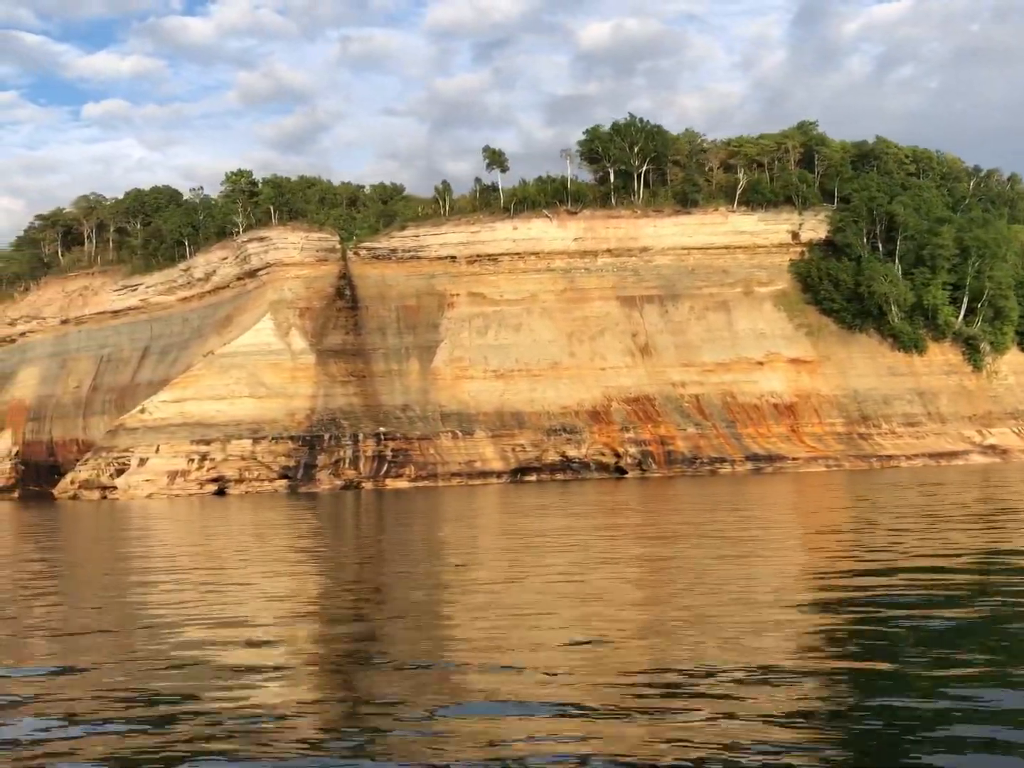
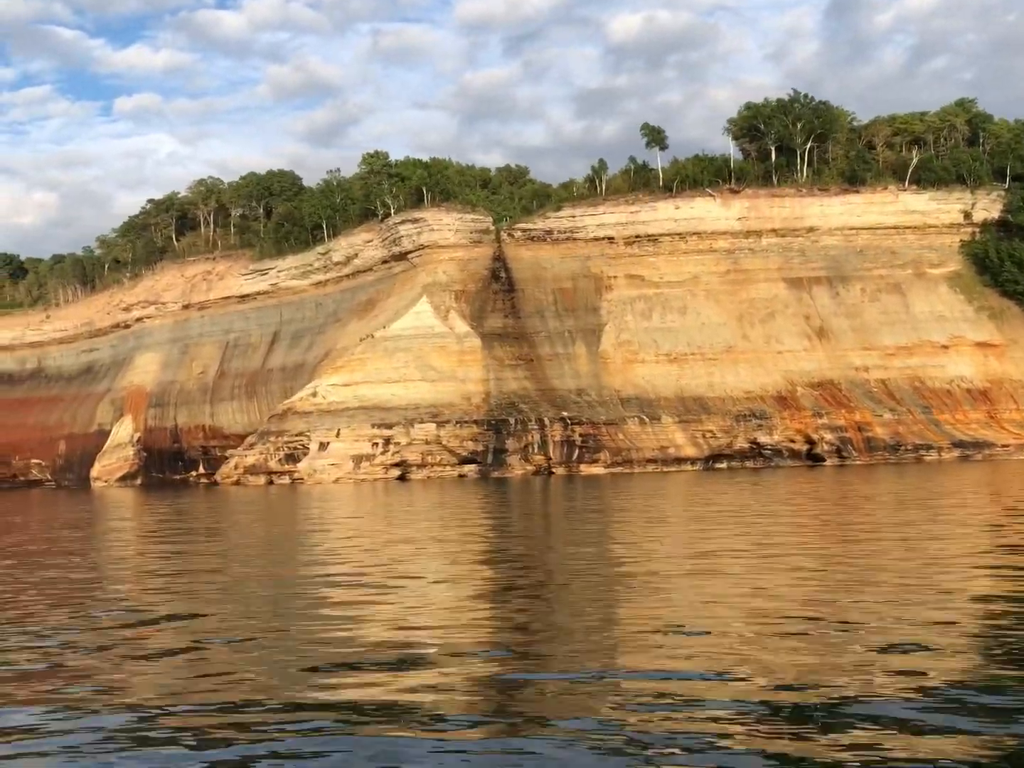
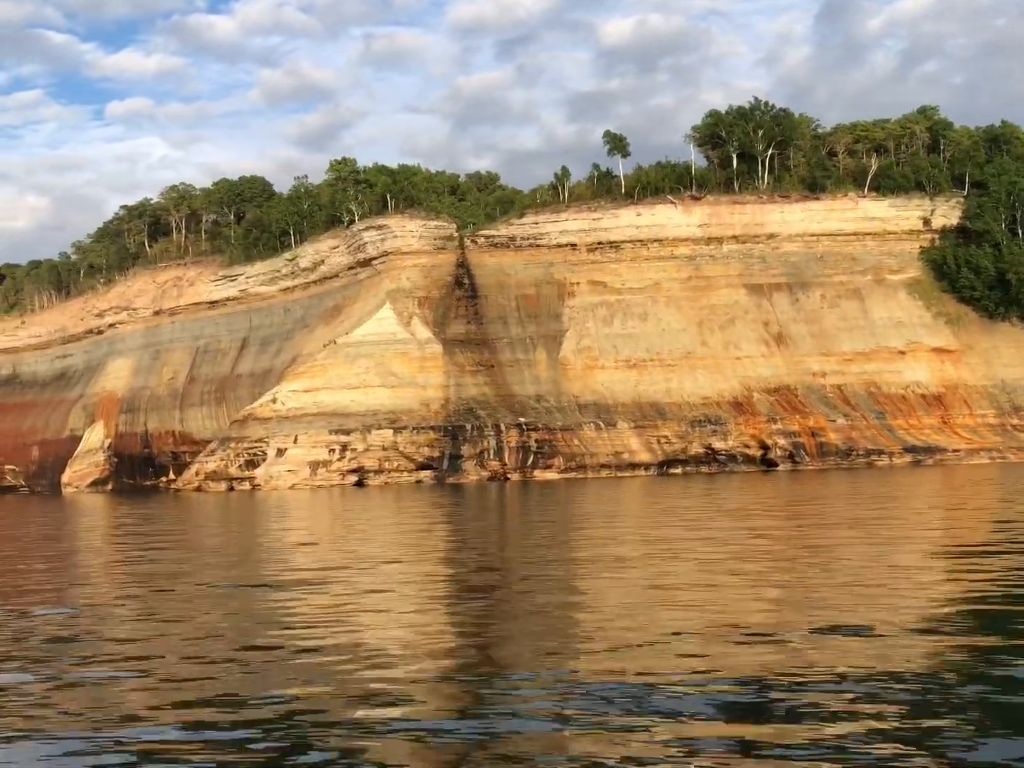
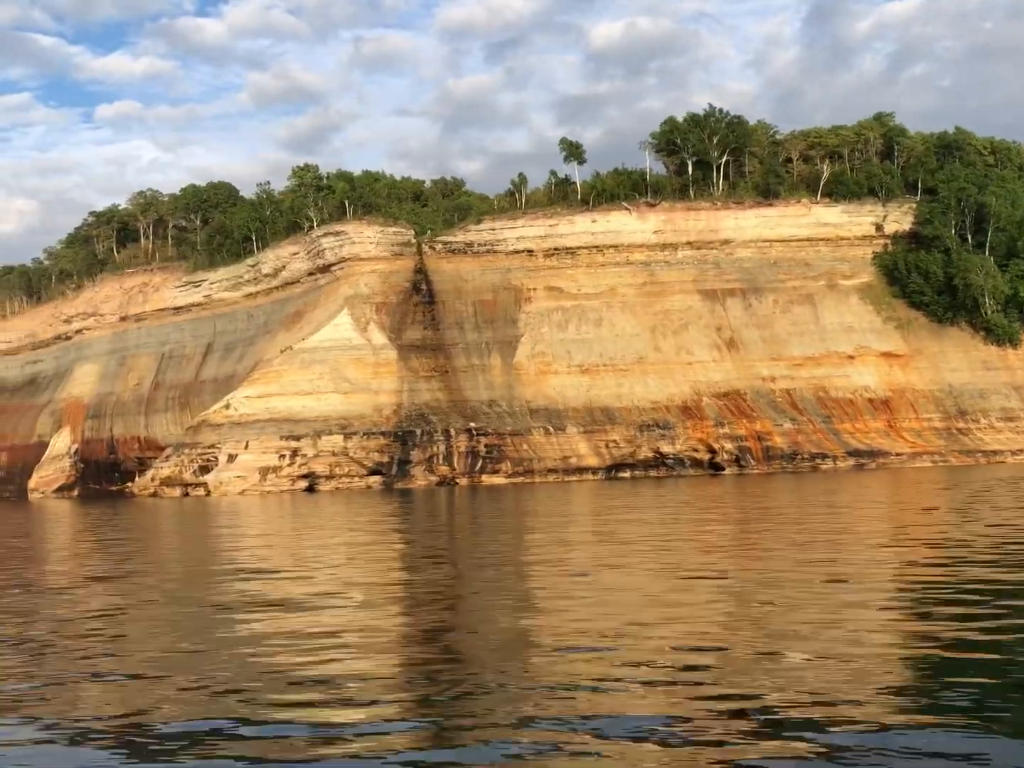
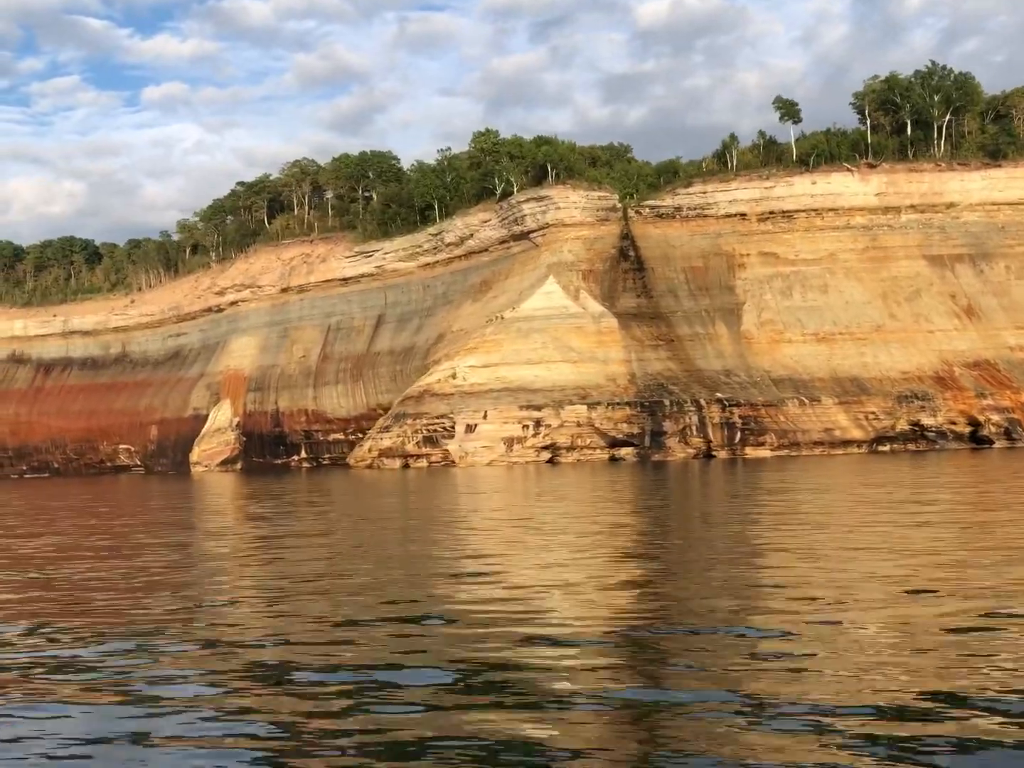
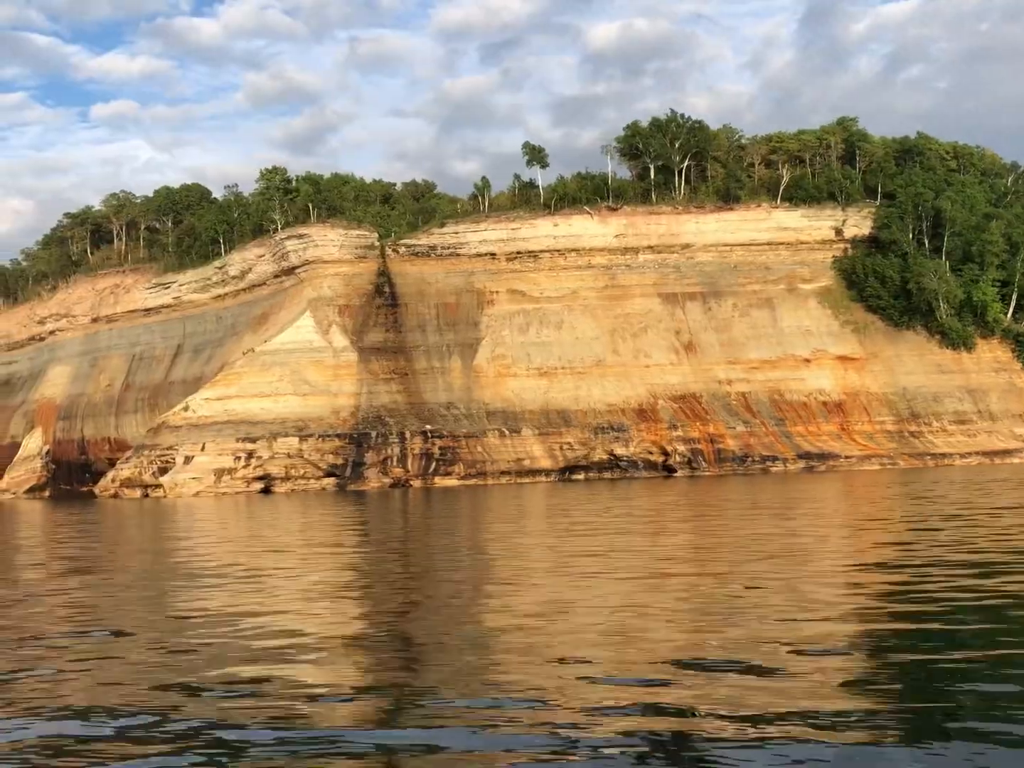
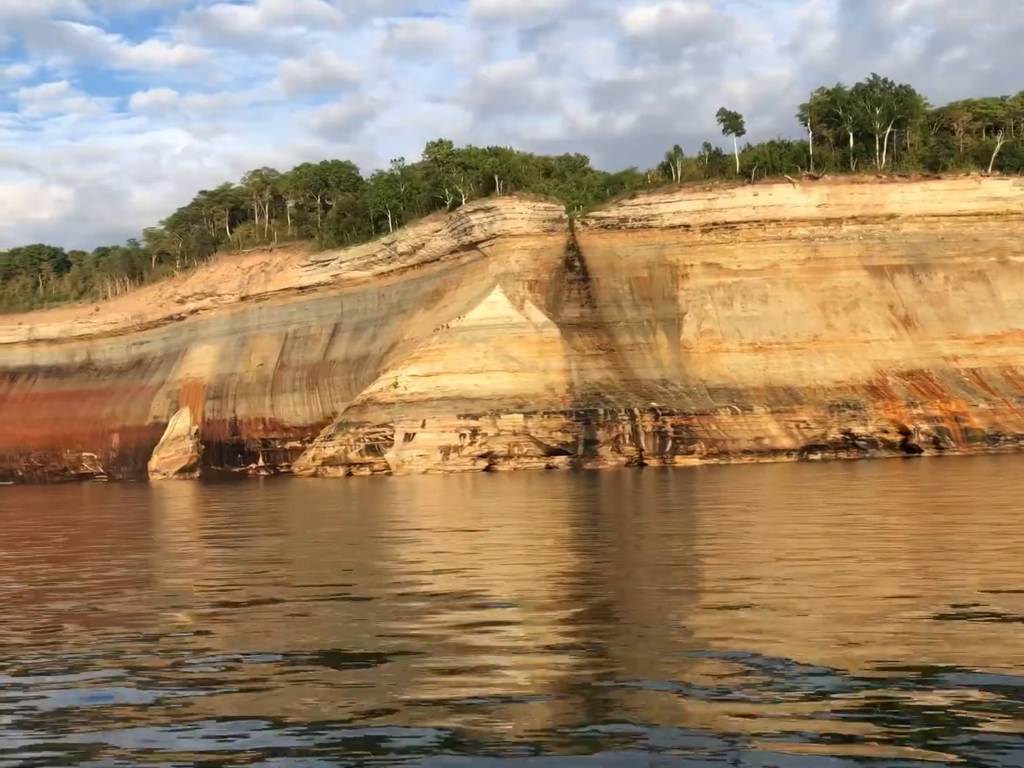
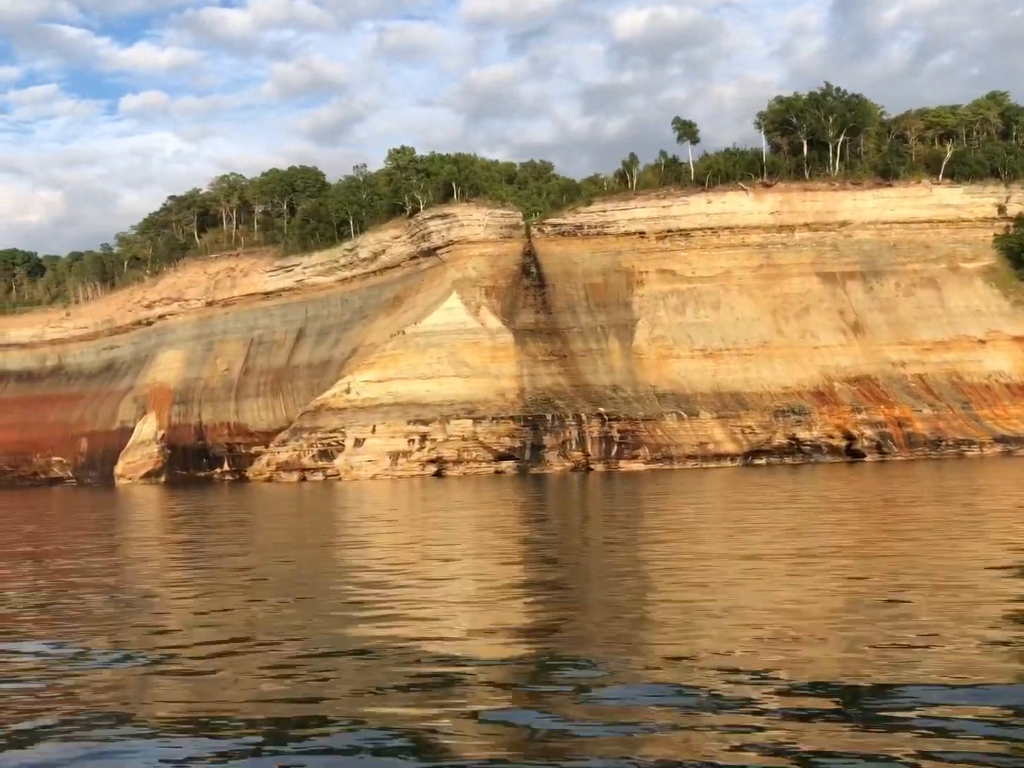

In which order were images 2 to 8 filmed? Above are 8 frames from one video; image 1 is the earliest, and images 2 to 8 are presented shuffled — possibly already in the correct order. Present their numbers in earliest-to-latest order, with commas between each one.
6, 4, 3, 2, 8, 7, 5
